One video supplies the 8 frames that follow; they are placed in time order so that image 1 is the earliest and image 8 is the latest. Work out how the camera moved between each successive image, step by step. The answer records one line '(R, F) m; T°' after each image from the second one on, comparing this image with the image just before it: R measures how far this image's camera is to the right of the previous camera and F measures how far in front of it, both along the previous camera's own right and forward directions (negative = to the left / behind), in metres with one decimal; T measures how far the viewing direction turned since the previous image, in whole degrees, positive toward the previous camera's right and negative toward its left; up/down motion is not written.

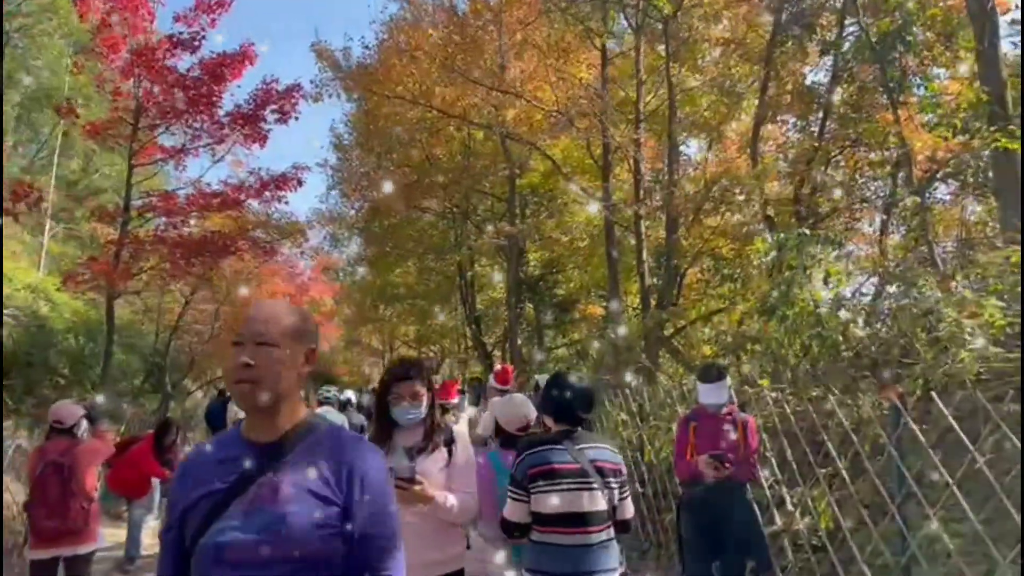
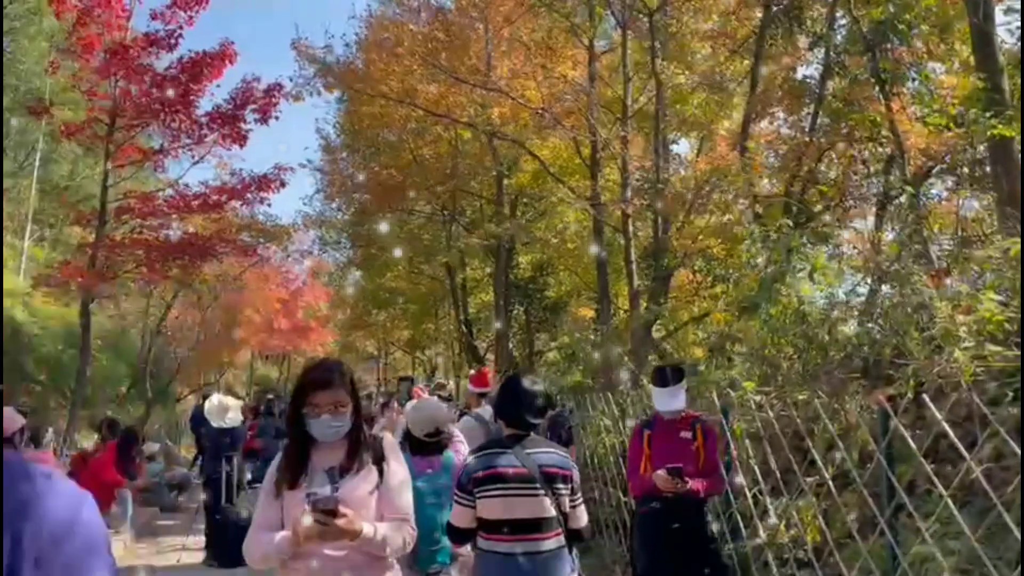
(+0.2, +0.3) m; 0°
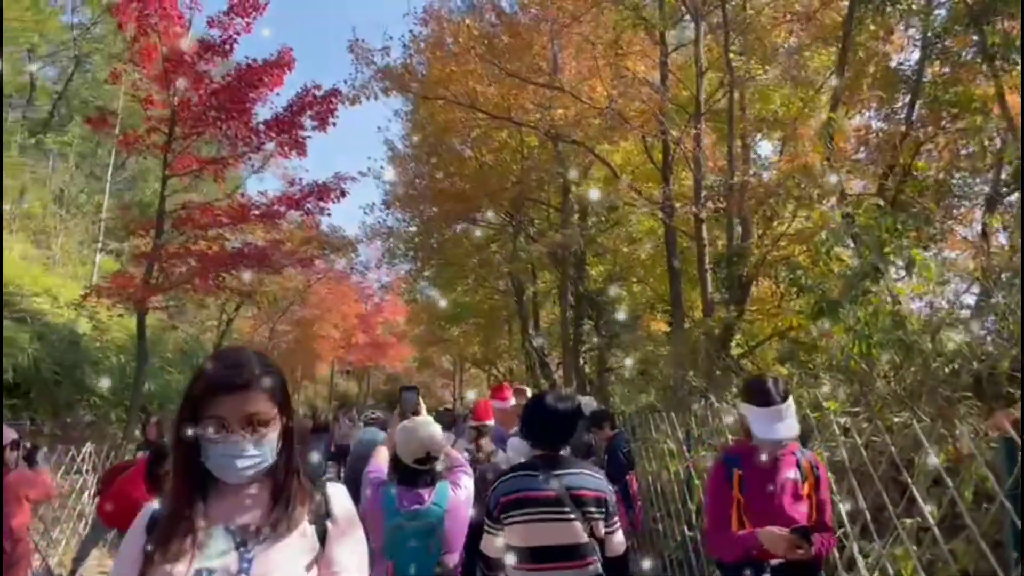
(+0.2, +0.7) m; -6°
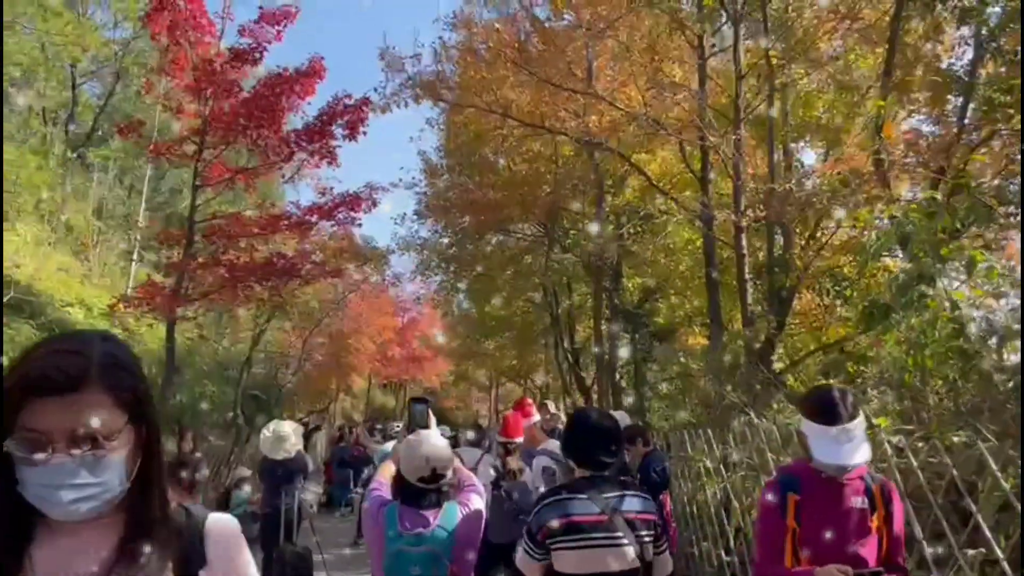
(+0.1, +0.3) m; -3°
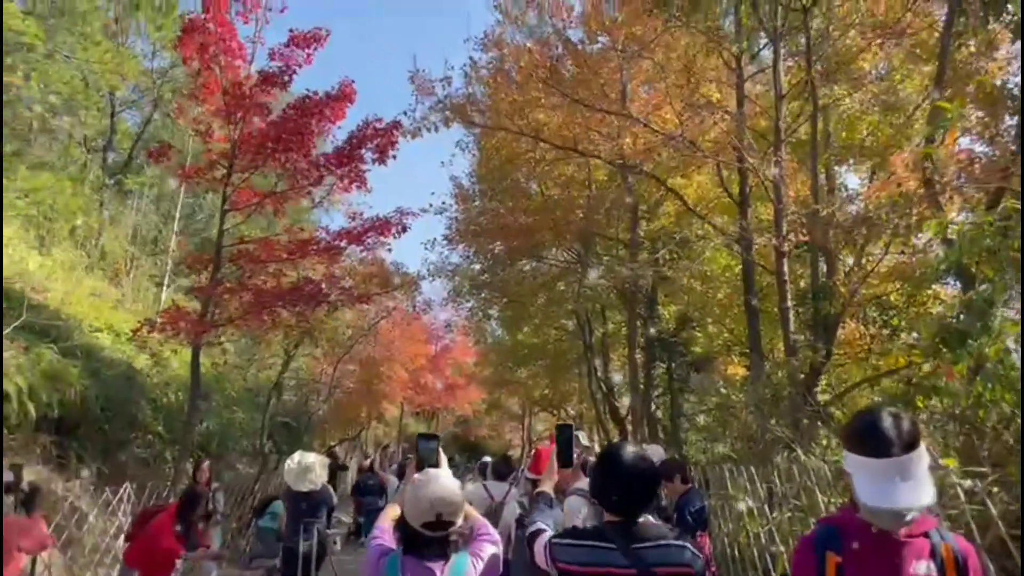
(0.0, +0.3) m; -2°
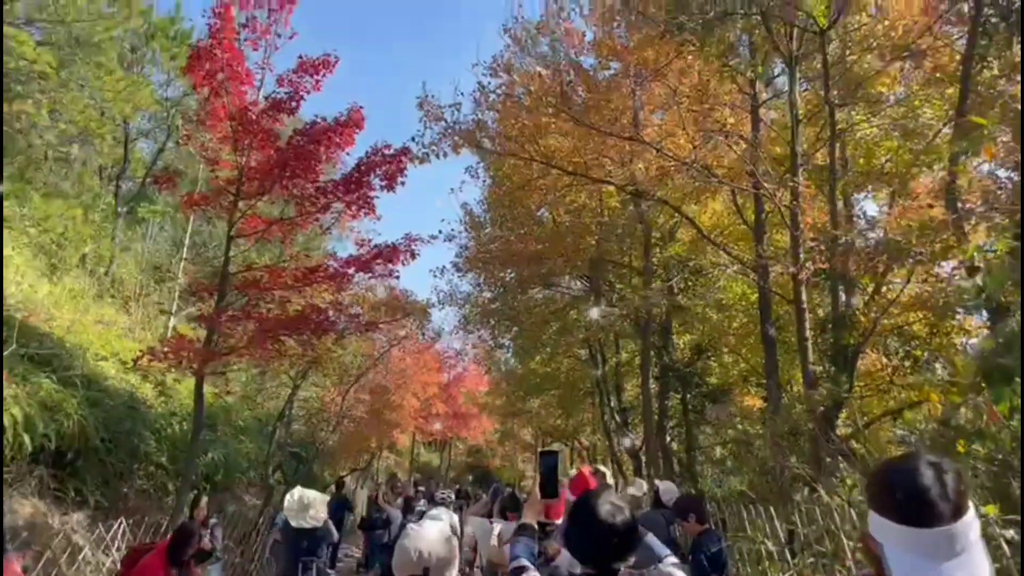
(+0.1, +0.2) m; -1°
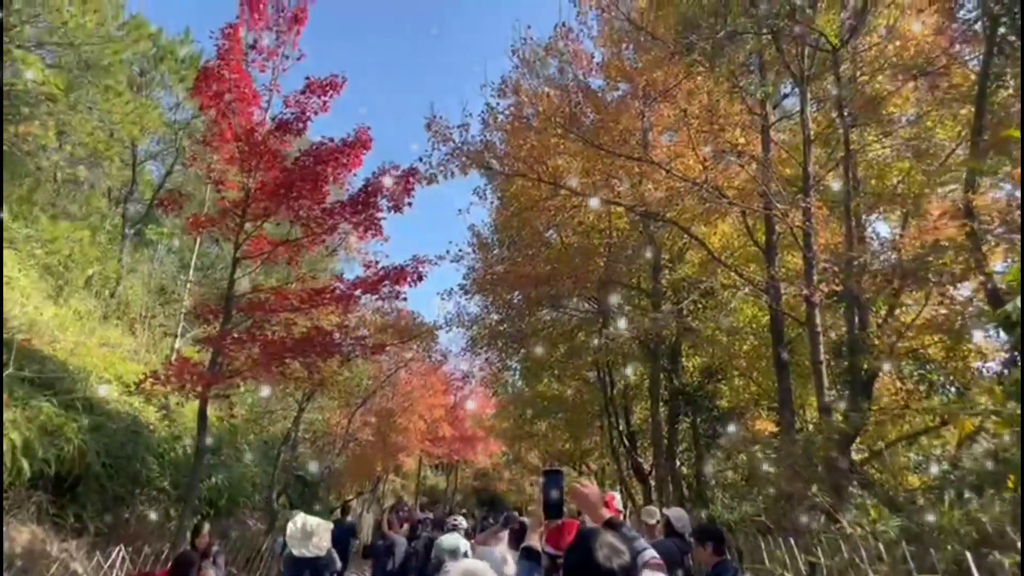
(0.0, +0.1) m; 0°
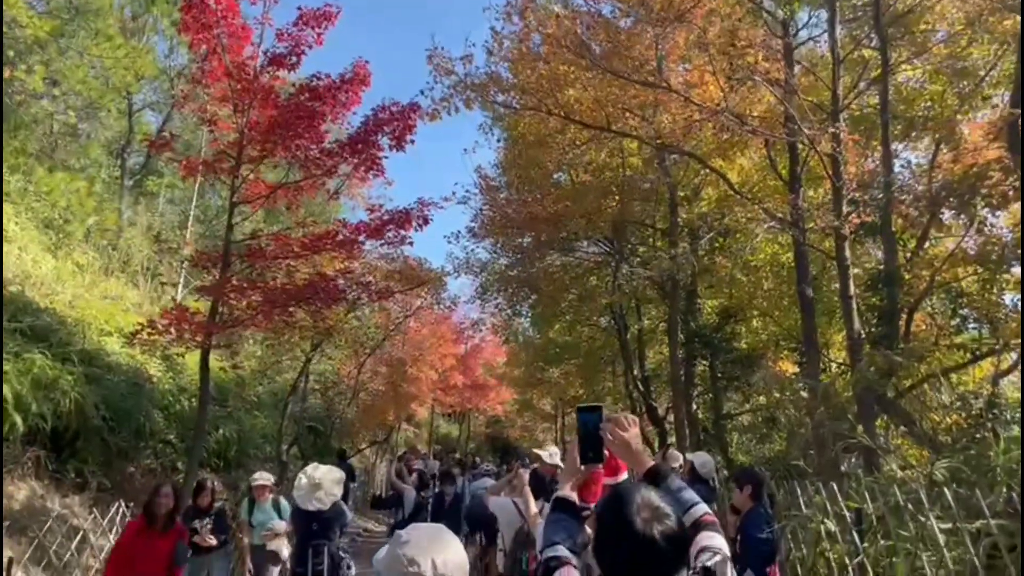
(0.0, +0.5) m; -1°
